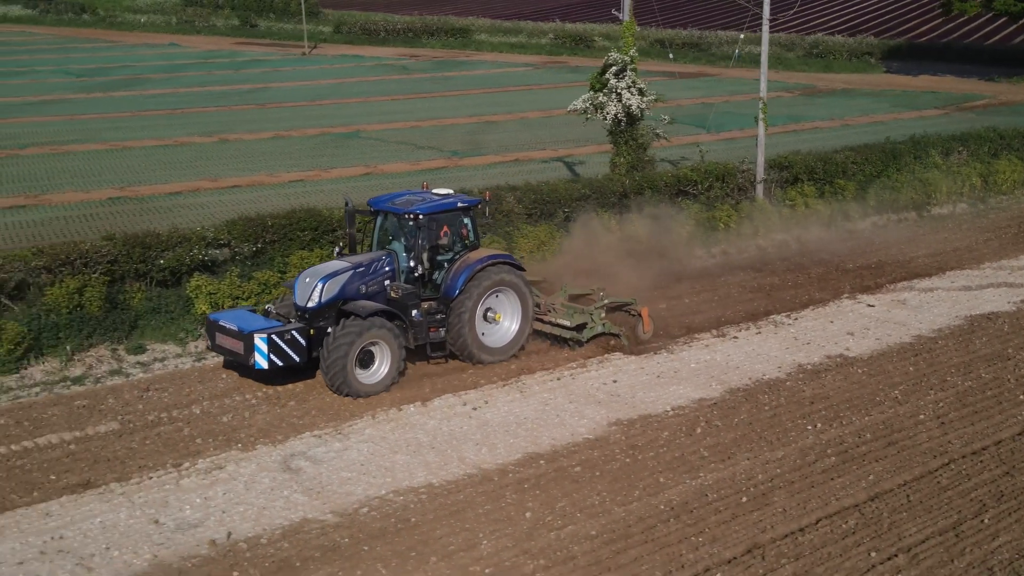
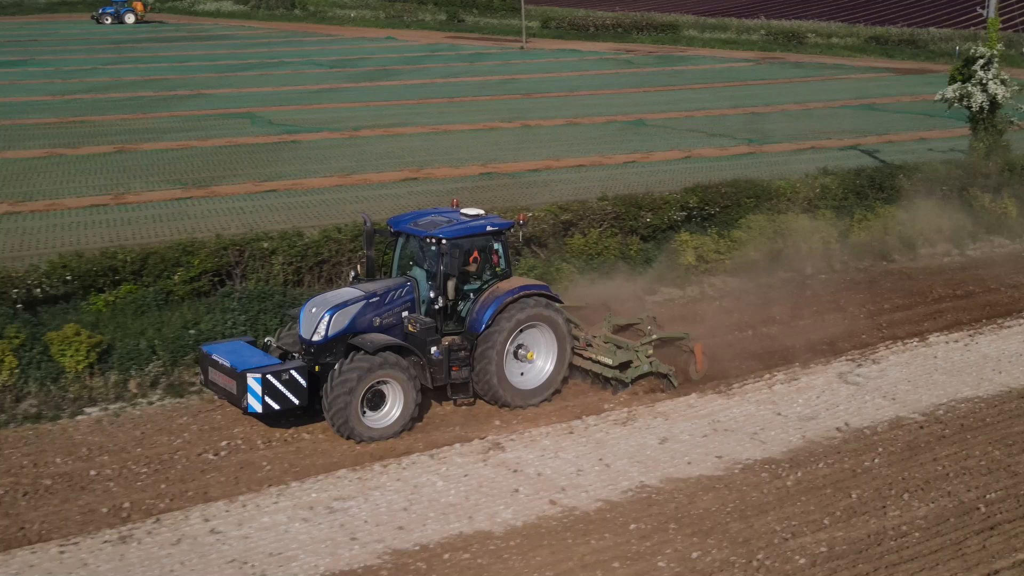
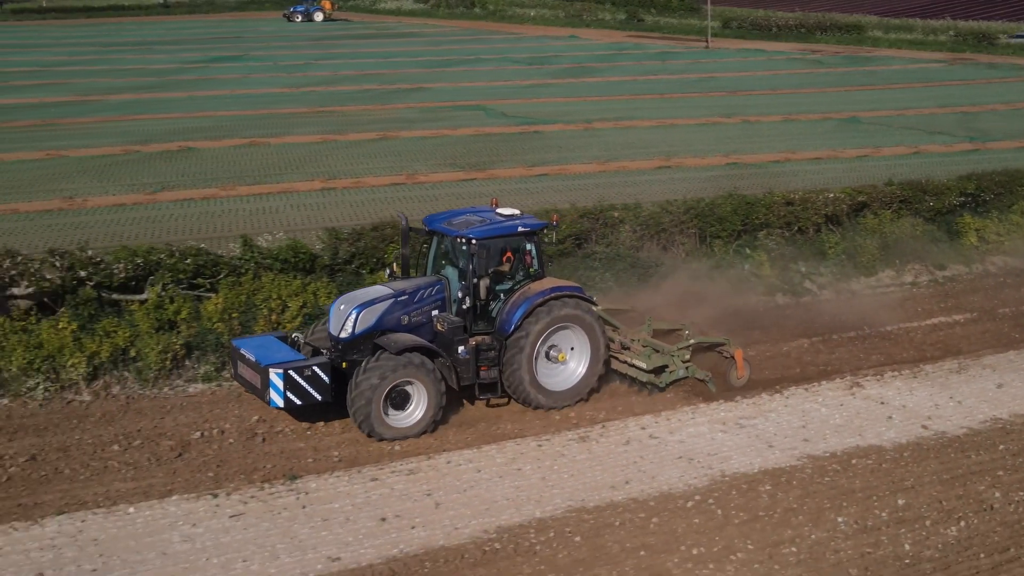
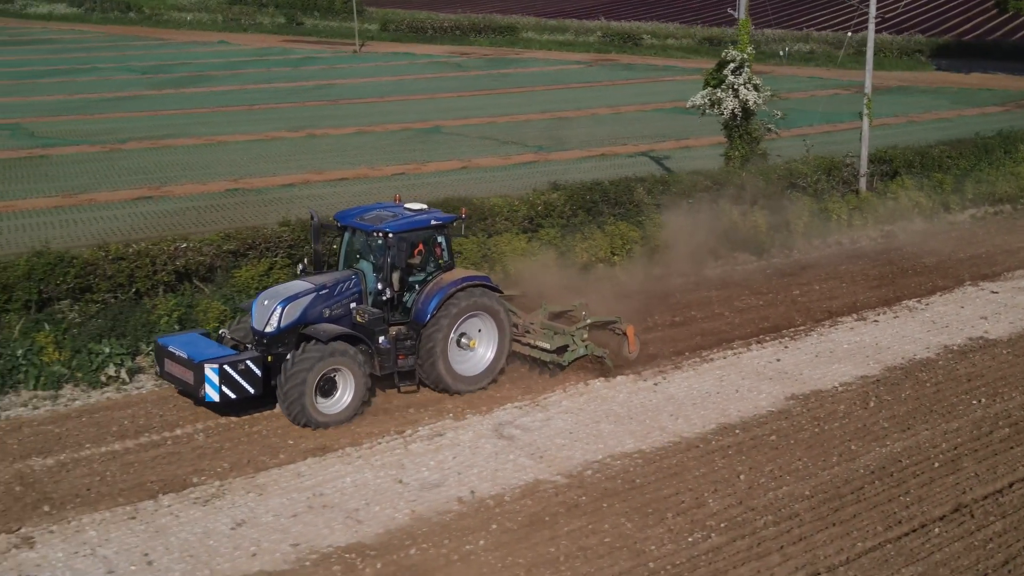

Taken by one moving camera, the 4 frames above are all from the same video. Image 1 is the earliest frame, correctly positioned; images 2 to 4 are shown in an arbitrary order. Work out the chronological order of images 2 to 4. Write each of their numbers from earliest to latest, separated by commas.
4, 2, 3
